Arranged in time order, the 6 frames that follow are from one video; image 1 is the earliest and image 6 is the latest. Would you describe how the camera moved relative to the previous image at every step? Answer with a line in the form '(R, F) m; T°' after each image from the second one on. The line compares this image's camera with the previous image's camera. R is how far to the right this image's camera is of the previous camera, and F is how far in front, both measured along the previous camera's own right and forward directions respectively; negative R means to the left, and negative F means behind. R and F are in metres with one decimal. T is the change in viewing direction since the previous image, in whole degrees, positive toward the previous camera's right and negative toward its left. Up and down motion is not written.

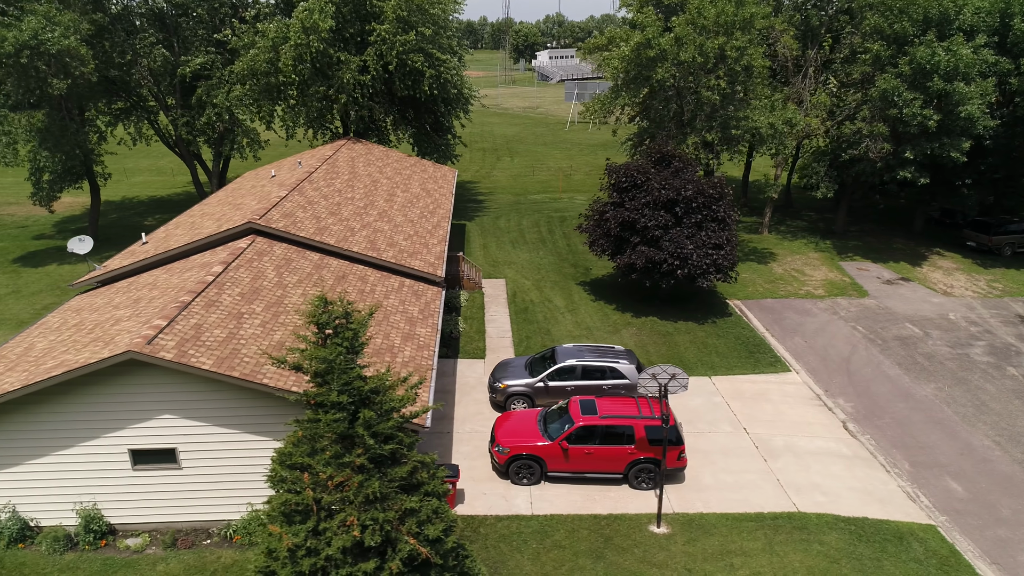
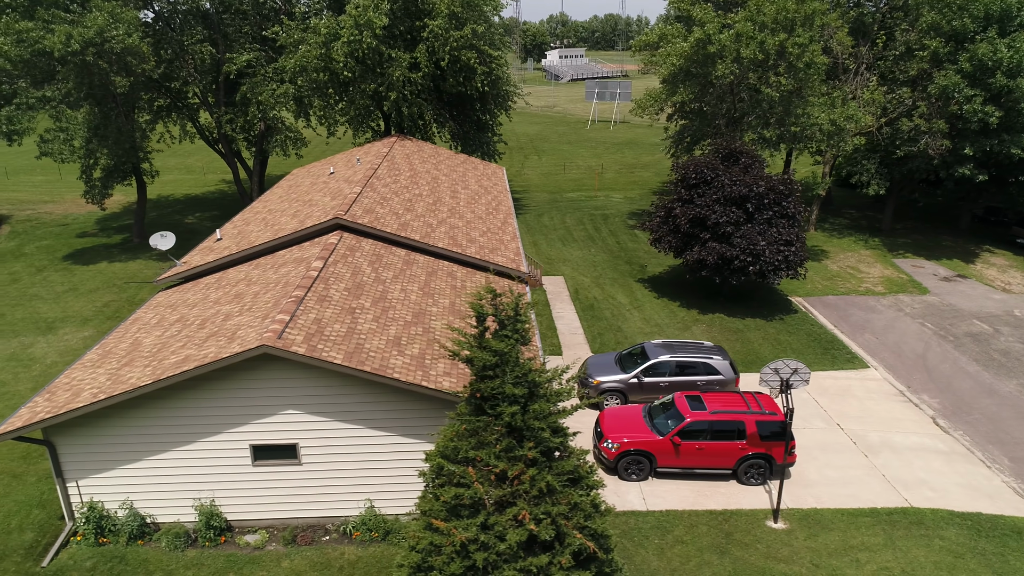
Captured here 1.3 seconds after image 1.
(-1.8, +0.1) m; 0°
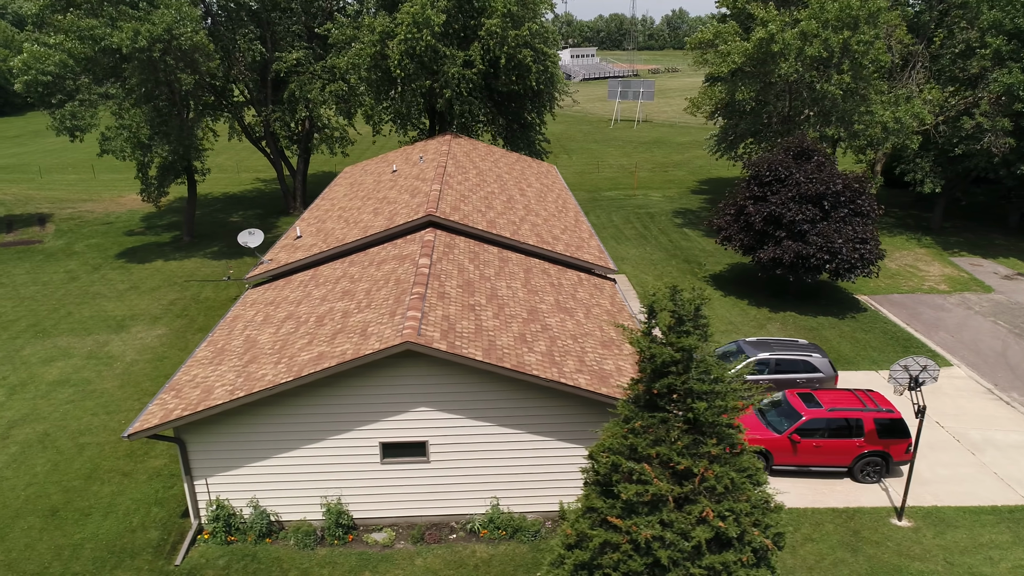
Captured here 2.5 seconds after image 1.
(-1.9, +0.1) m; 0°
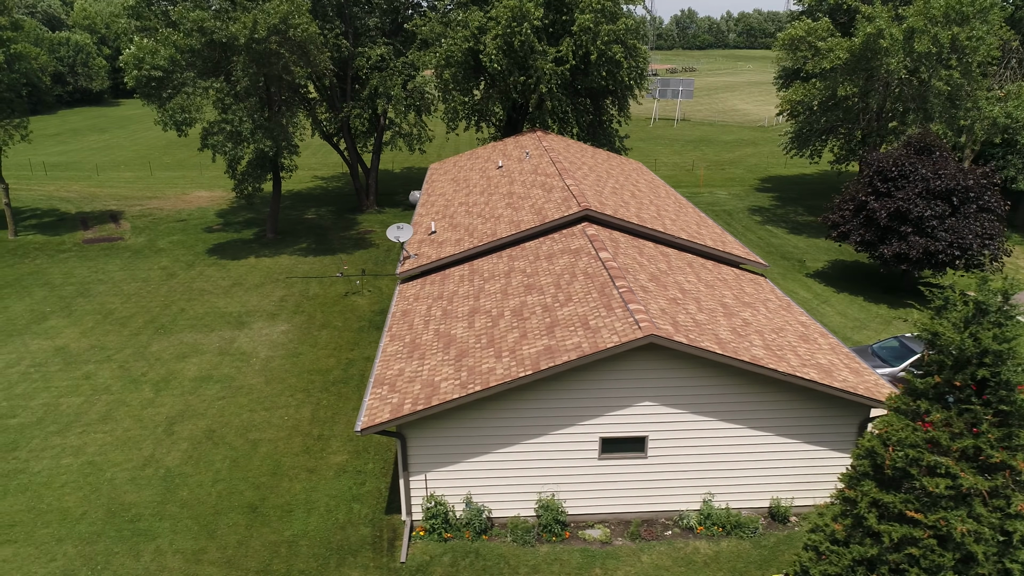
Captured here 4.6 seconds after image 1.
(-3.2, +0.2) m; 0°
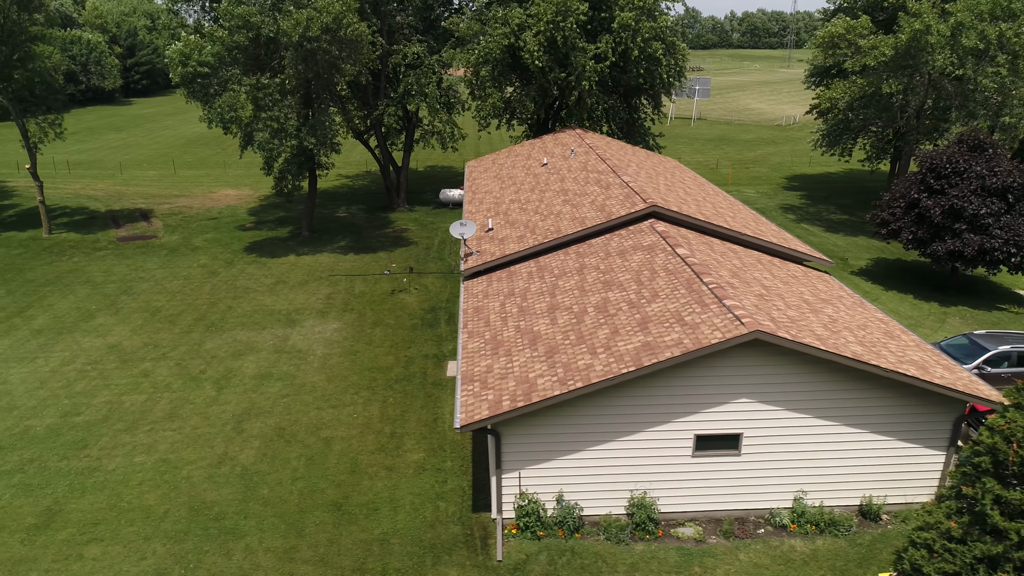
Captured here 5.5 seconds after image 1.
(-1.3, +0.1) m; 0°
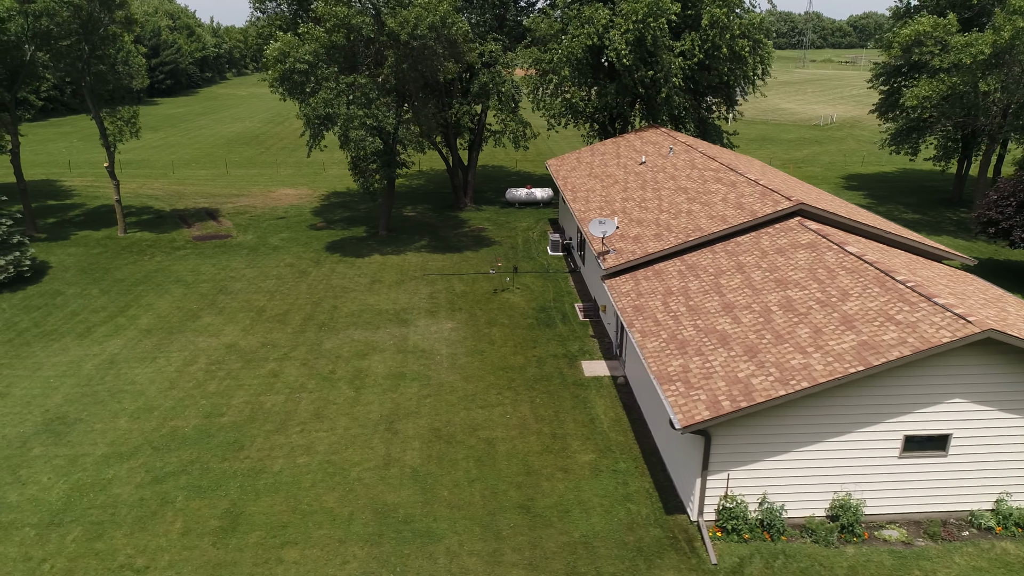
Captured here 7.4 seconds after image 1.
(-2.8, +0.2) m; 0°
